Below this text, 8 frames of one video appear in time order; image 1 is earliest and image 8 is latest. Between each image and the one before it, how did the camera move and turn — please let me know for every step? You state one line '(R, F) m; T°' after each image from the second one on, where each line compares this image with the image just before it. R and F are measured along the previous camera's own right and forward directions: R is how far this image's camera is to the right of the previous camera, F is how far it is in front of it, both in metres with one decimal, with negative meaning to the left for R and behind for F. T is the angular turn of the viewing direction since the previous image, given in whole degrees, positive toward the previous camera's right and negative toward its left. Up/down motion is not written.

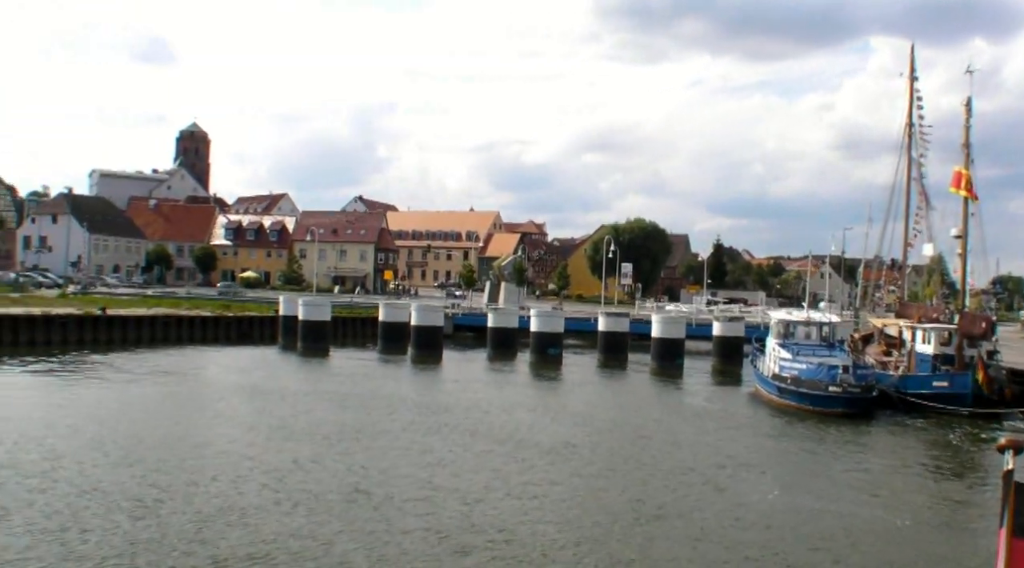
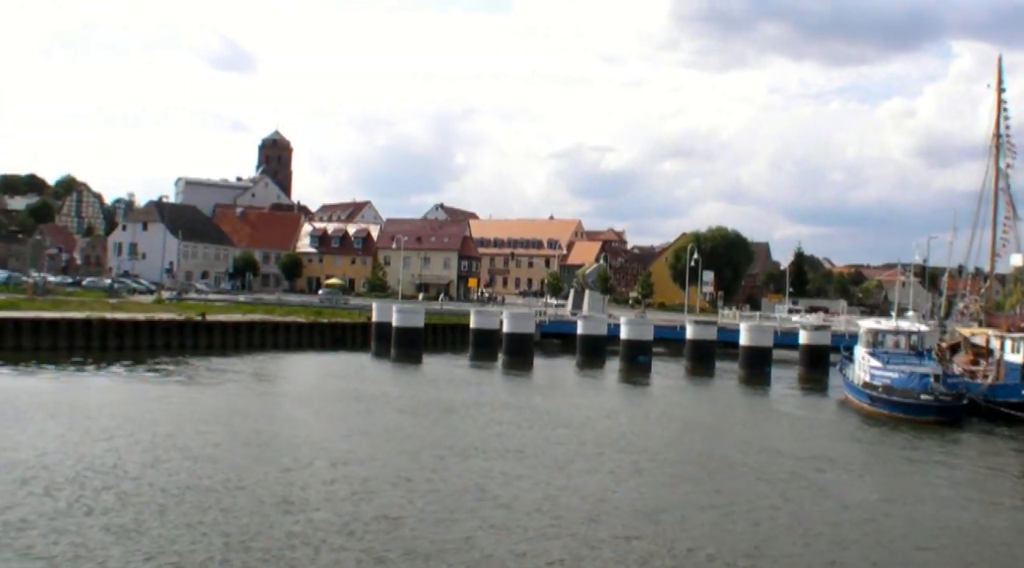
(-3.2, +0.3) m; -1°
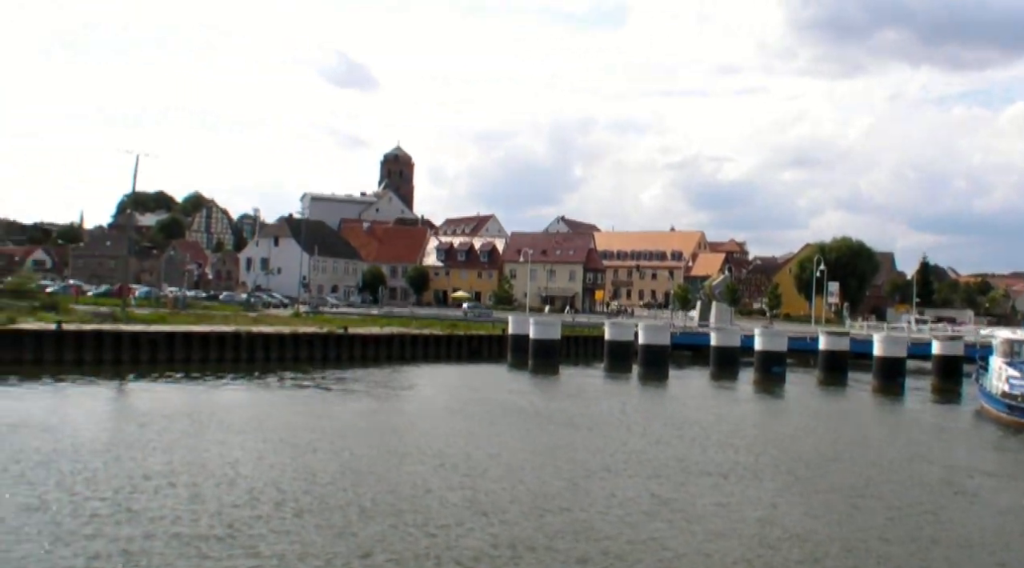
(-3.6, +0.3) m; -2°
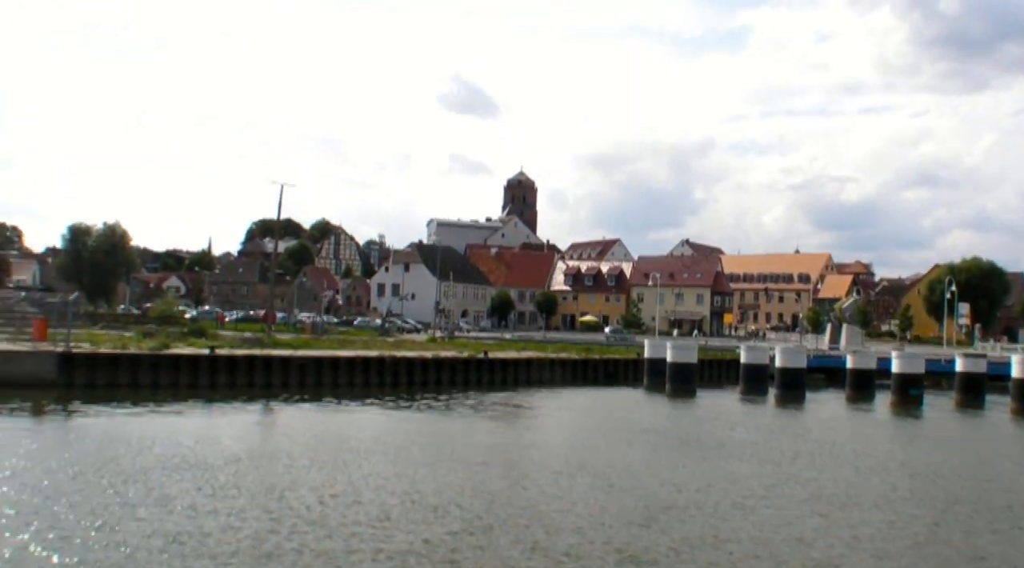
(-2.9, 0.0) m; -3°
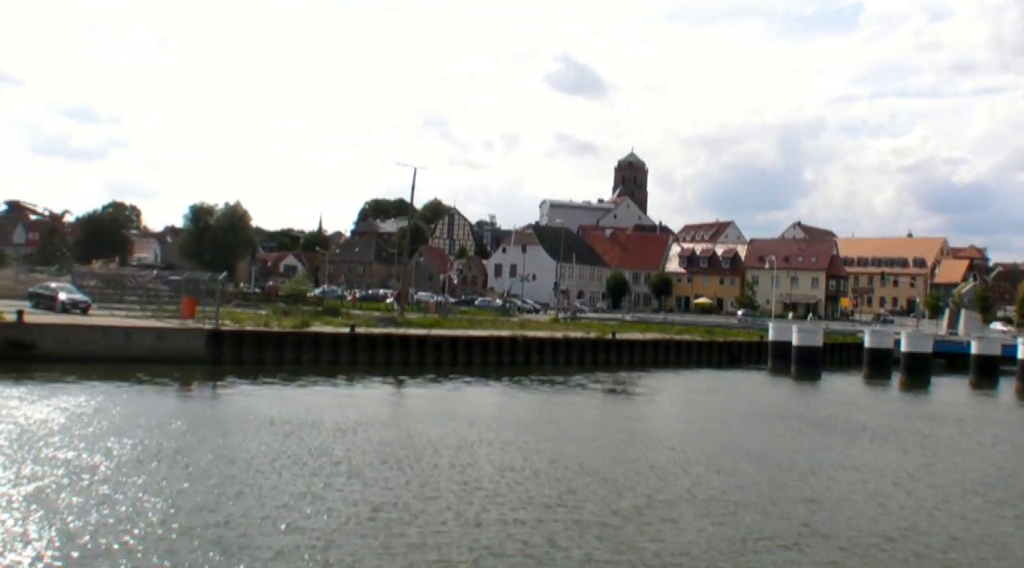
(-3.3, -0.1) m; -2°
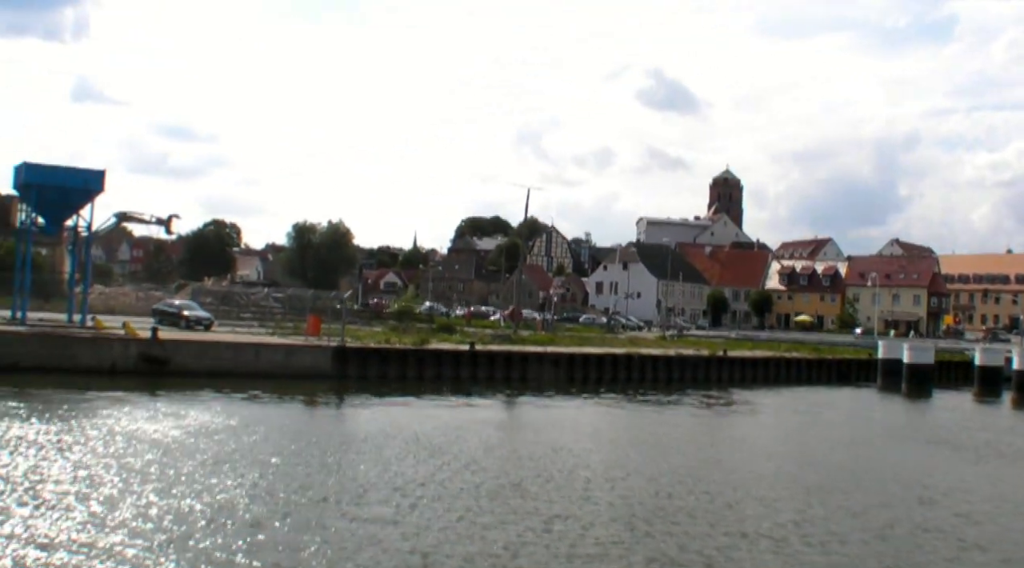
(-2.8, -0.2) m; -2°
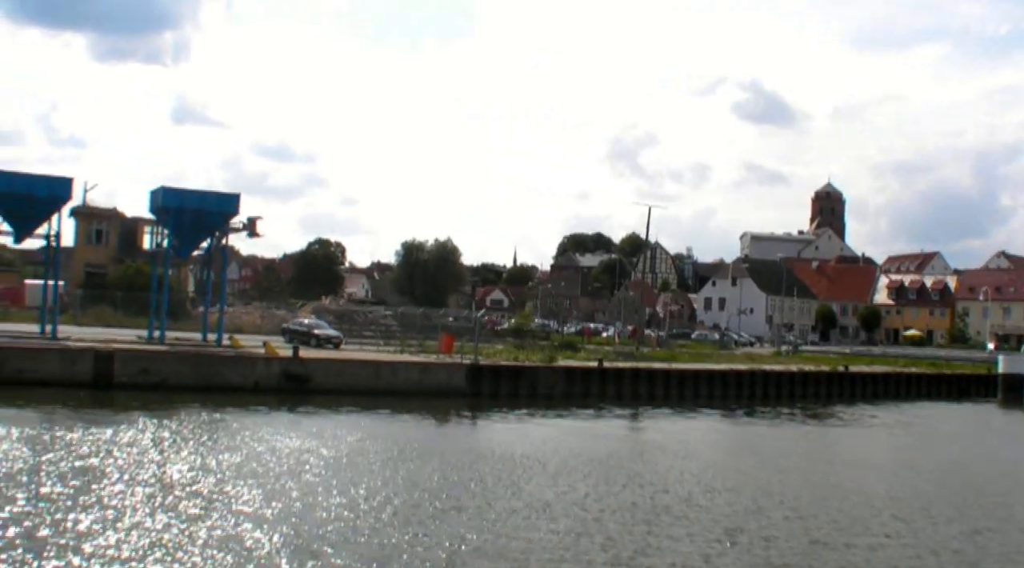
(-3.1, -0.2) m; -2°
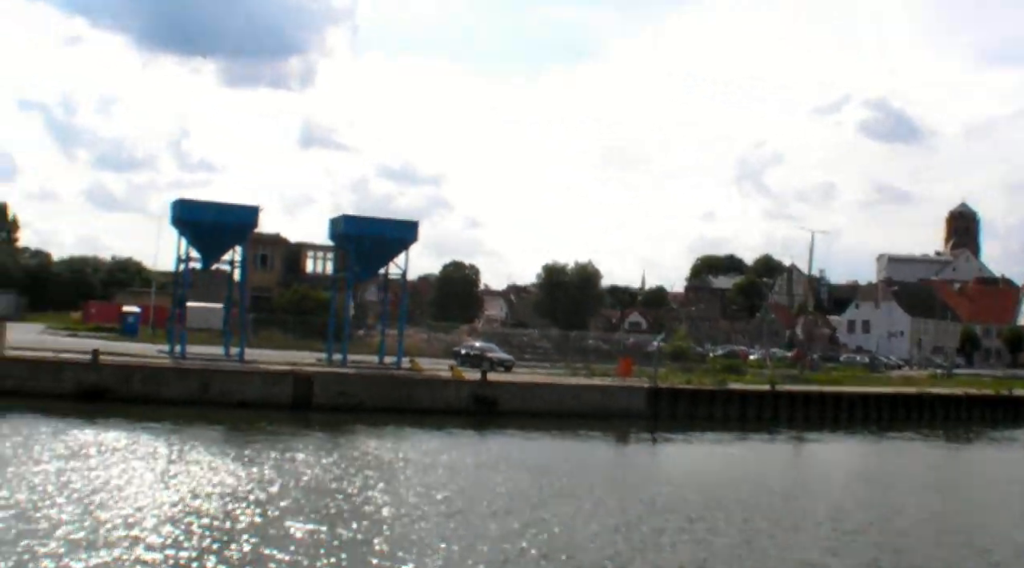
(-4.8, -0.4) m; -1°
